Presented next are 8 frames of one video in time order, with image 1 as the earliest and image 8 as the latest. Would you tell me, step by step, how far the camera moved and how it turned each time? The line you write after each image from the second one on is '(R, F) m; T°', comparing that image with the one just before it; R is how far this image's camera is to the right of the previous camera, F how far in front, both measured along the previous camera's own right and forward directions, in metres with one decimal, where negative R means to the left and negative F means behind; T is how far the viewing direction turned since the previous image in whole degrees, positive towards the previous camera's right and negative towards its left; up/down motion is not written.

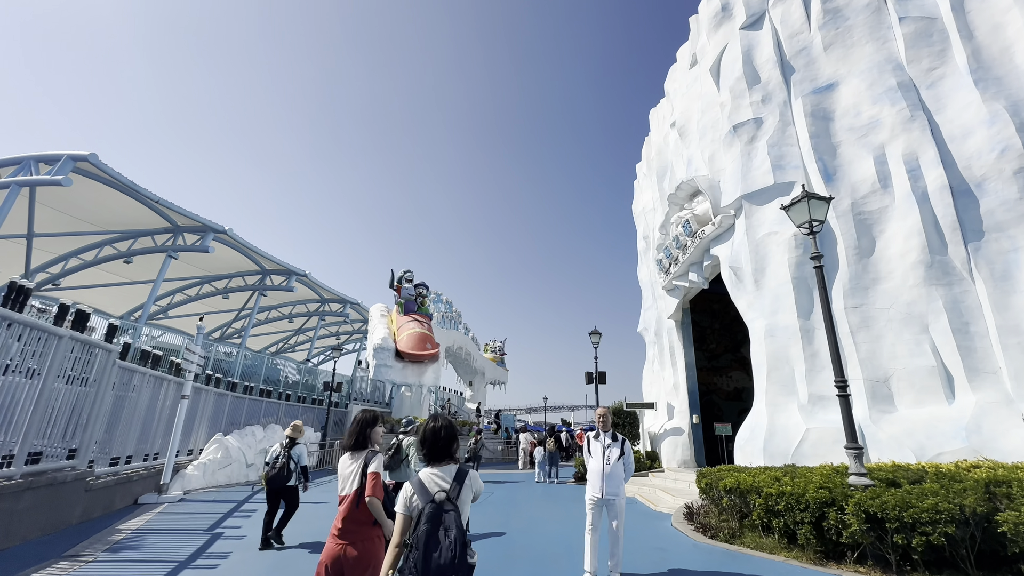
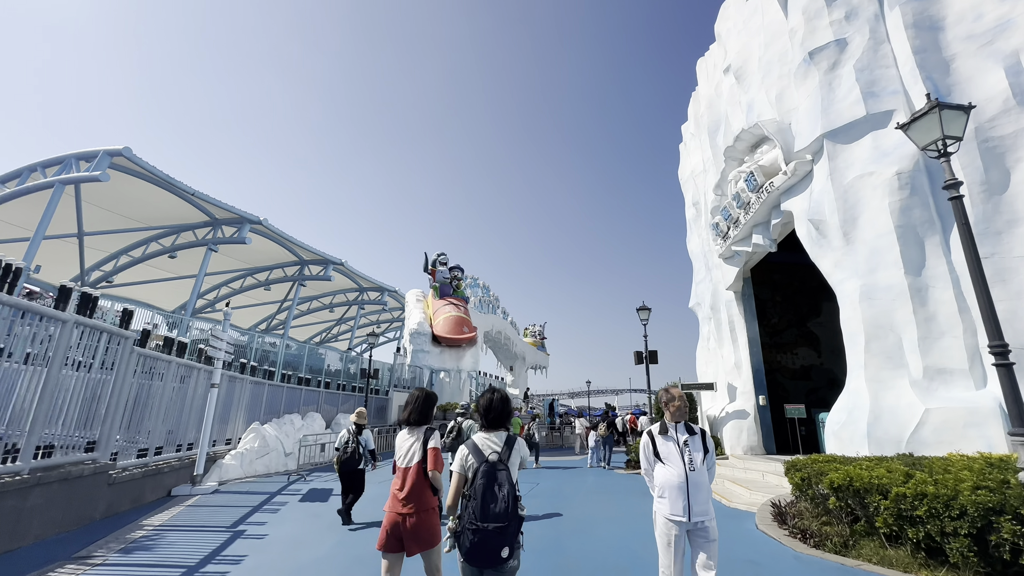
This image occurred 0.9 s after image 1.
(0.0, +1.1) m; -5°
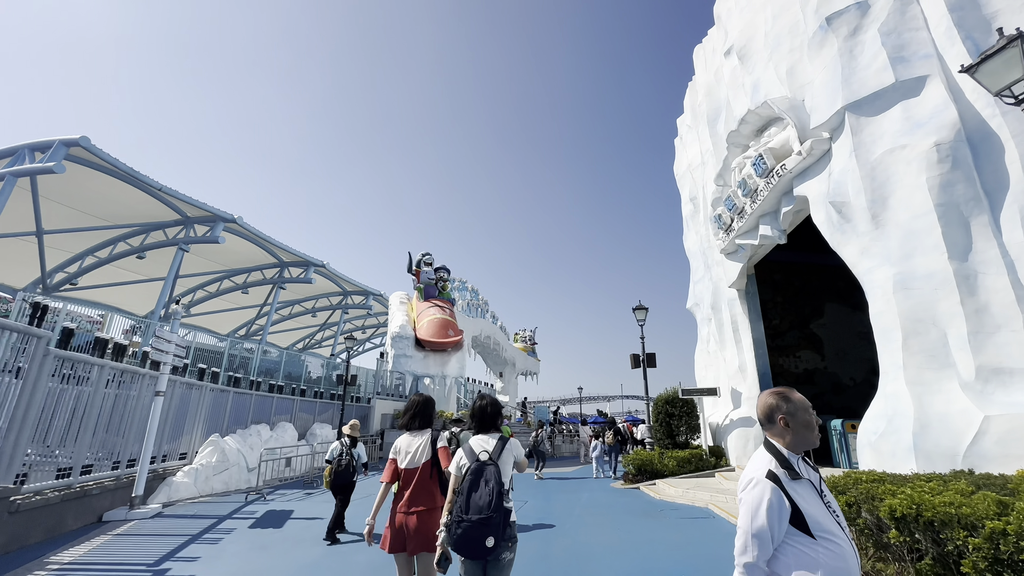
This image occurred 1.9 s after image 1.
(+0.1, +1.0) m; +1°
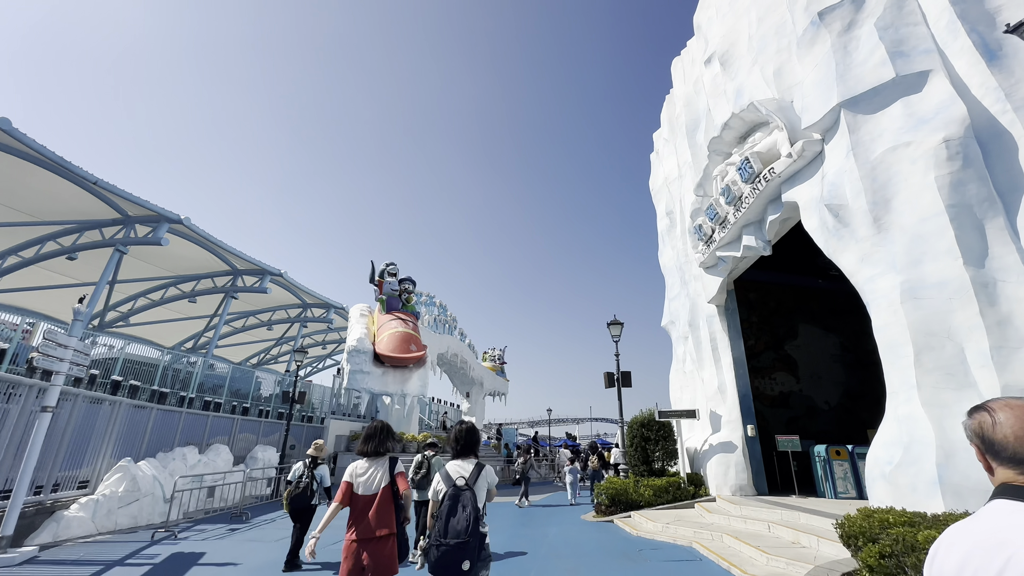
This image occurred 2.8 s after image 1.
(+0.1, +1.0) m; +4°
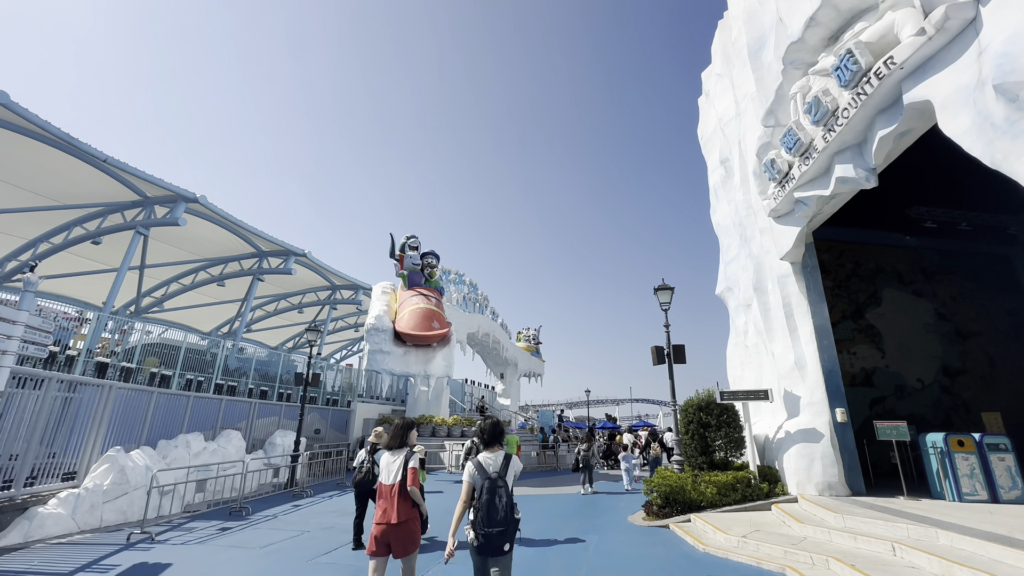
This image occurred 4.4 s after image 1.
(+0.2, +1.7) m; -5°
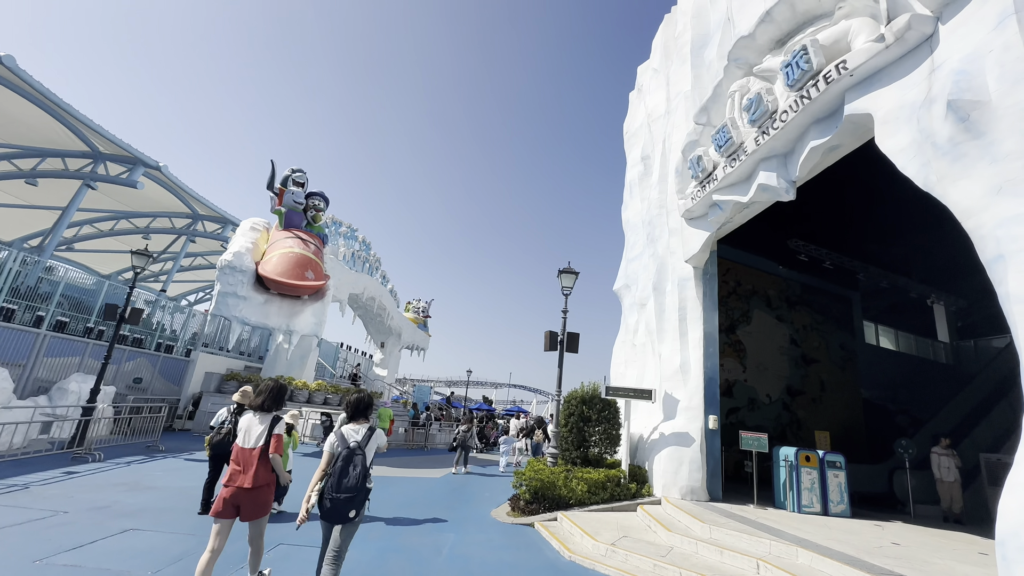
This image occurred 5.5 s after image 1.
(+0.2, +1.1) m; +13°
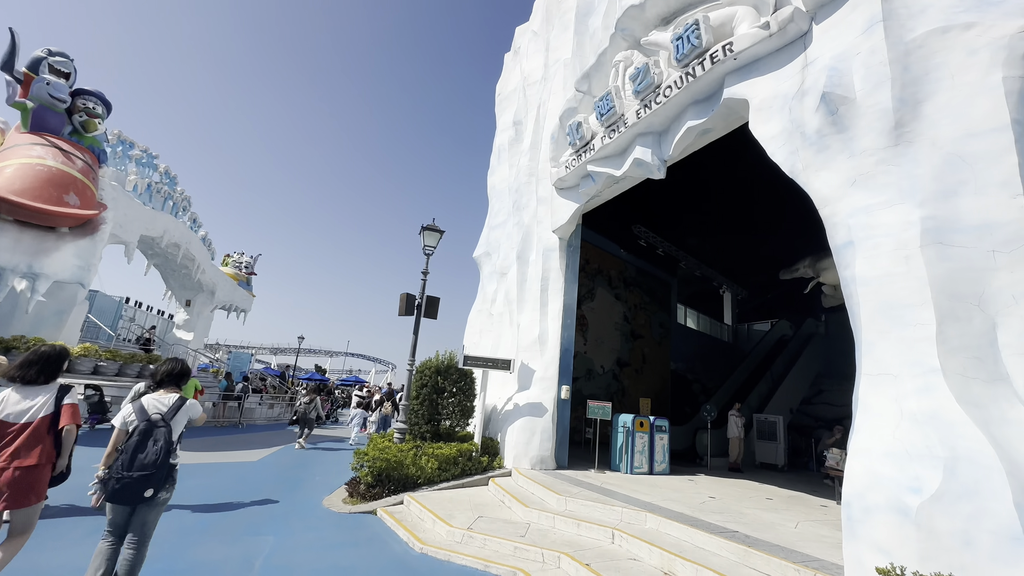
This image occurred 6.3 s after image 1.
(-0.2, +0.9) m; +20°
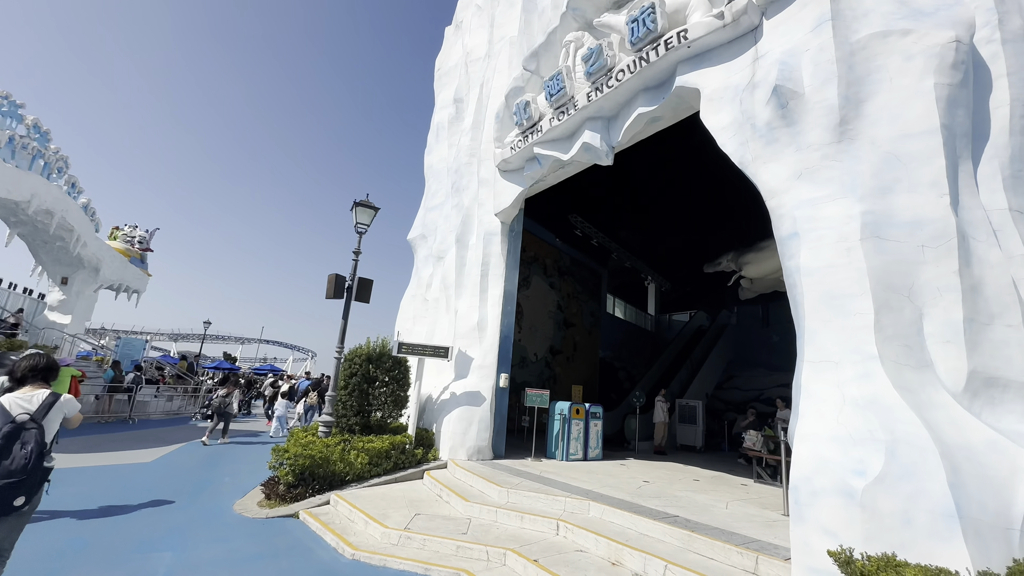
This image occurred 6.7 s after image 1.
(-0.2, +0.3) m; +9°
